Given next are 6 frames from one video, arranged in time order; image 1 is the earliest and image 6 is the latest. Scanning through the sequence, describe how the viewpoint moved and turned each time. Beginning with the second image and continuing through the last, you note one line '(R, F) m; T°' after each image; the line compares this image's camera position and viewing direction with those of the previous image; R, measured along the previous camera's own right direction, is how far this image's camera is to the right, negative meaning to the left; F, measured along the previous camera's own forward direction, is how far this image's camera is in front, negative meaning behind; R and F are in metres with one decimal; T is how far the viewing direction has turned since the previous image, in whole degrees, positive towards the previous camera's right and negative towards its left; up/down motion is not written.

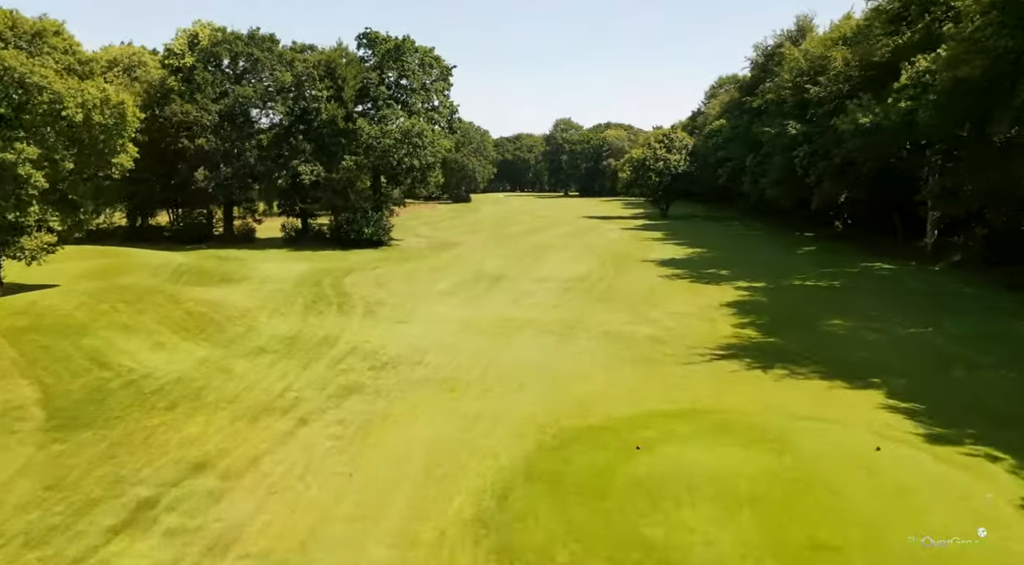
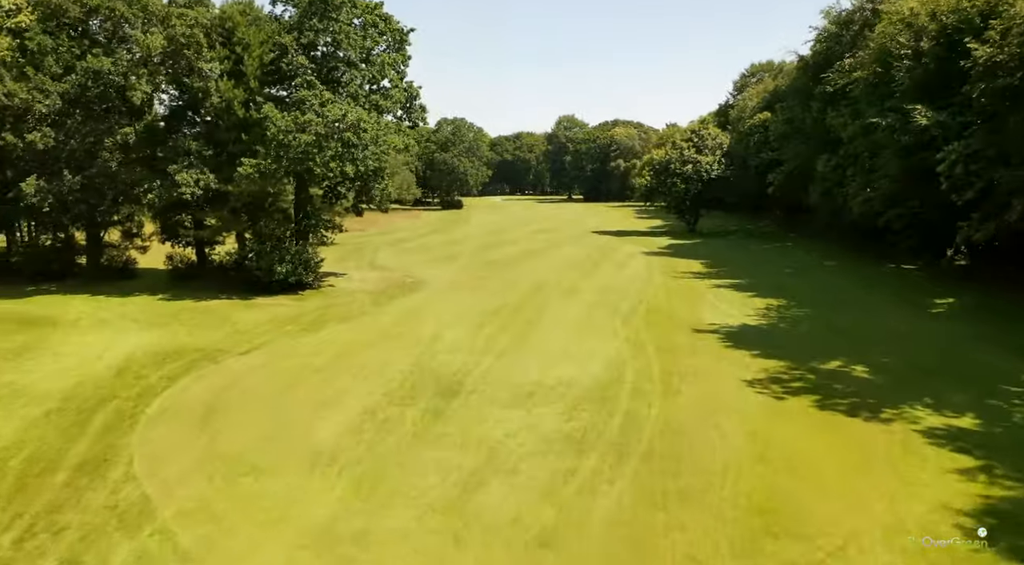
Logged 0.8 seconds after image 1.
(+0.8, +13.2) m; 0°
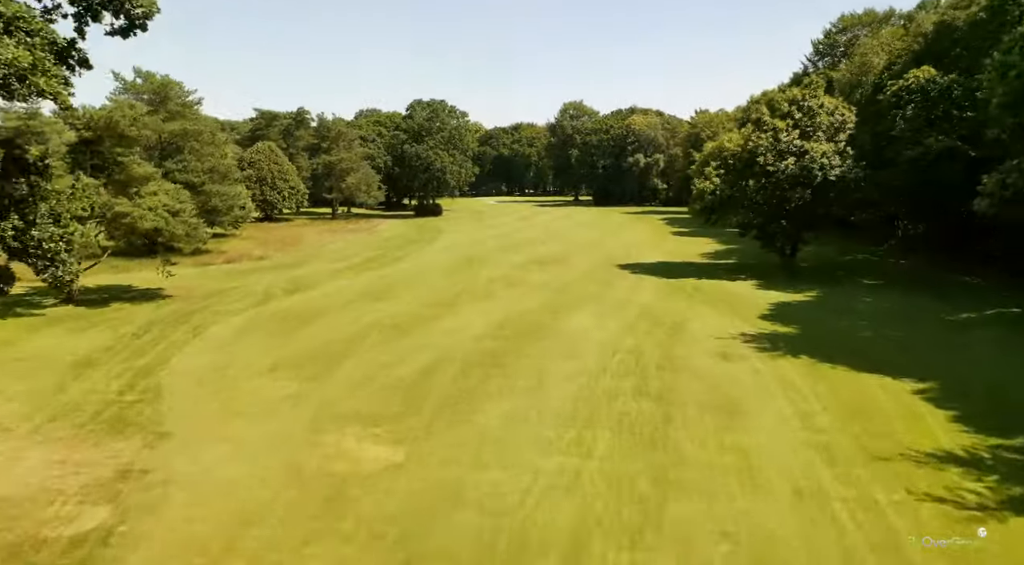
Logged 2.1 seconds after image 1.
(+1.1, +22.8) m; 0°
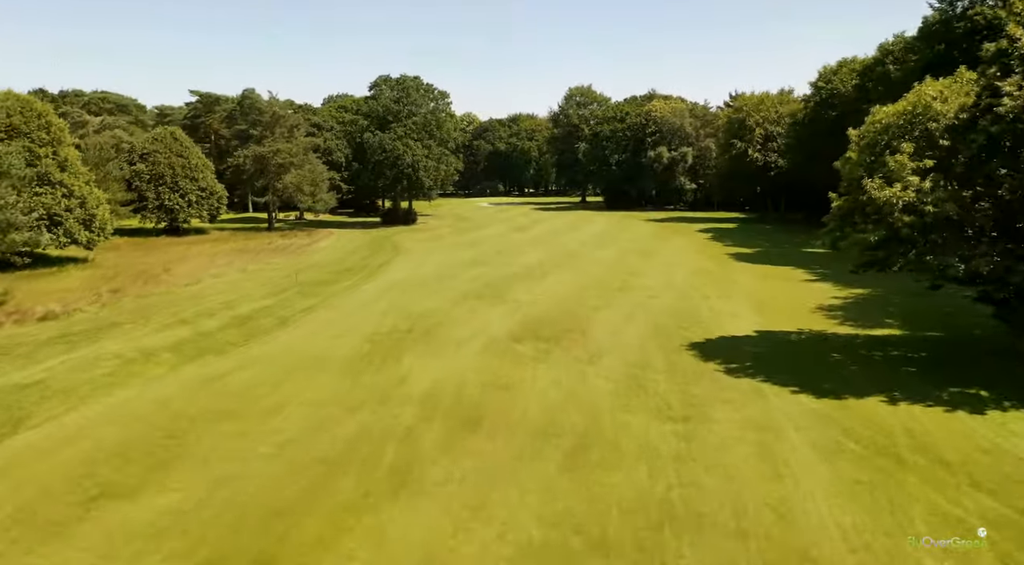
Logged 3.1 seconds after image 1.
(+0.7, +18.5) m; 0°
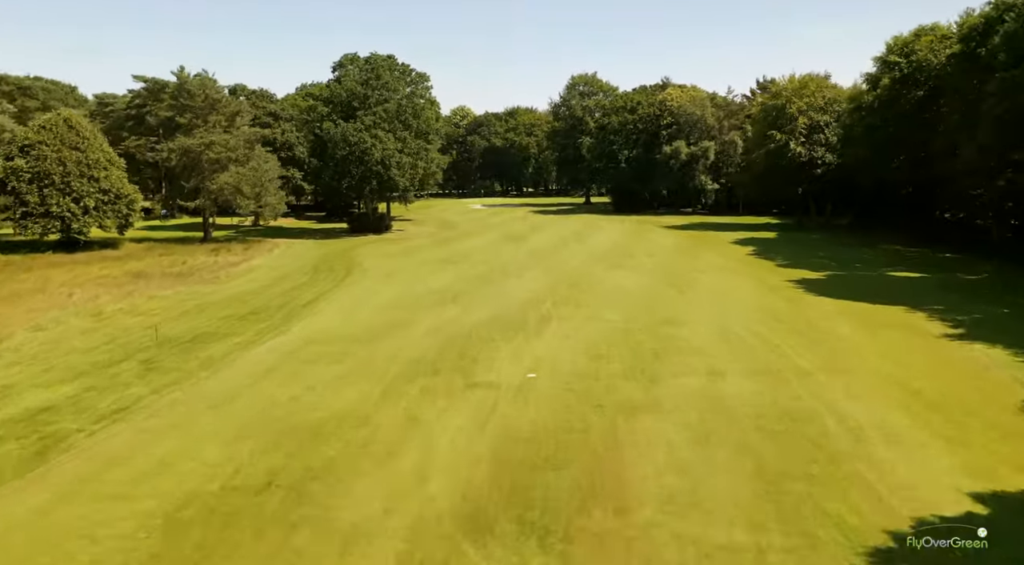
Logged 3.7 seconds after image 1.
(+0.6, +11.3) m; 0°
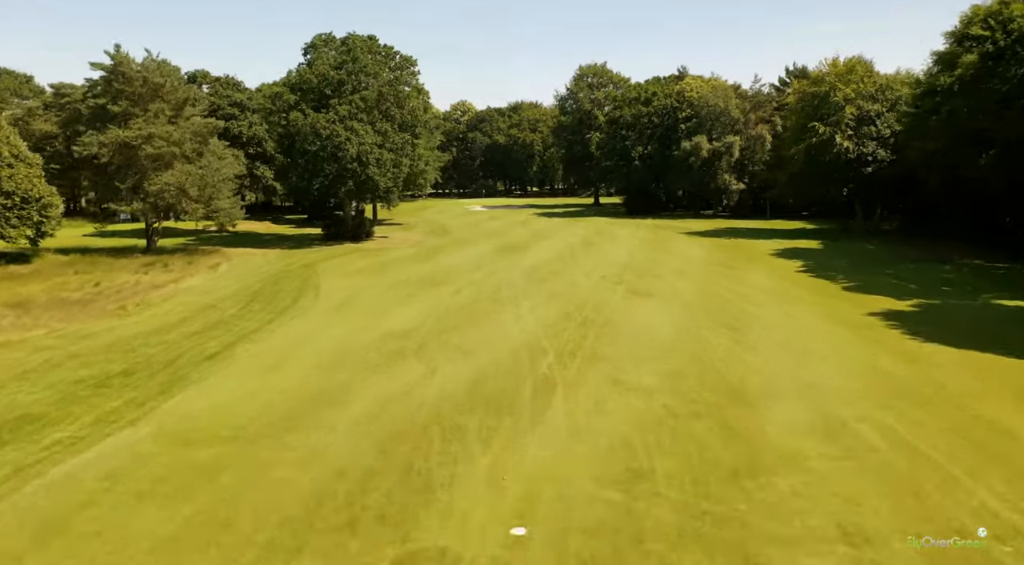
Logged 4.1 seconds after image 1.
(+0.4, +7.7) m; 0°
